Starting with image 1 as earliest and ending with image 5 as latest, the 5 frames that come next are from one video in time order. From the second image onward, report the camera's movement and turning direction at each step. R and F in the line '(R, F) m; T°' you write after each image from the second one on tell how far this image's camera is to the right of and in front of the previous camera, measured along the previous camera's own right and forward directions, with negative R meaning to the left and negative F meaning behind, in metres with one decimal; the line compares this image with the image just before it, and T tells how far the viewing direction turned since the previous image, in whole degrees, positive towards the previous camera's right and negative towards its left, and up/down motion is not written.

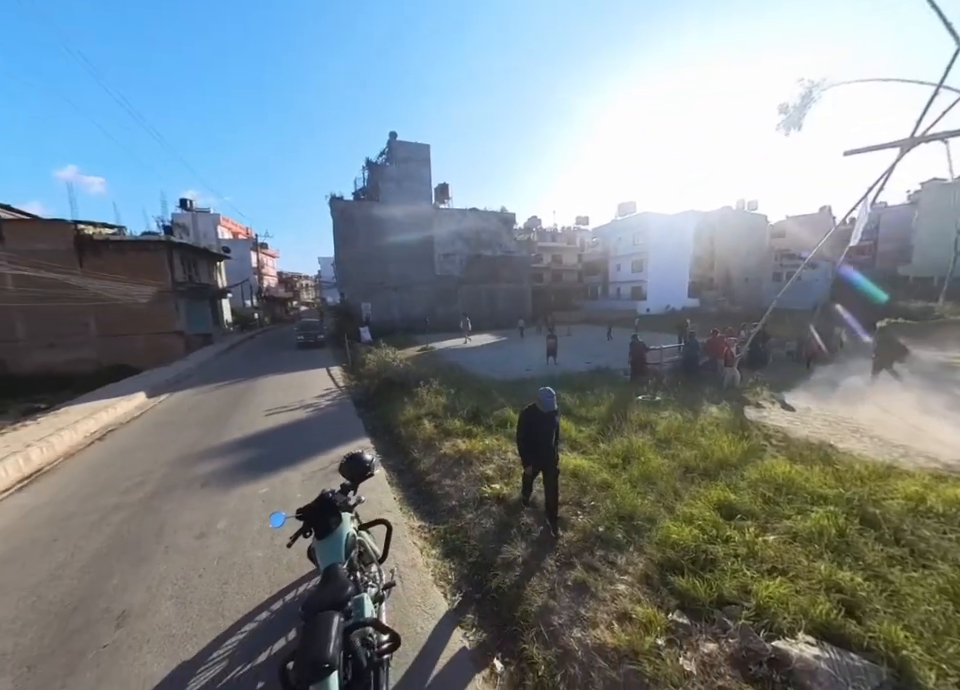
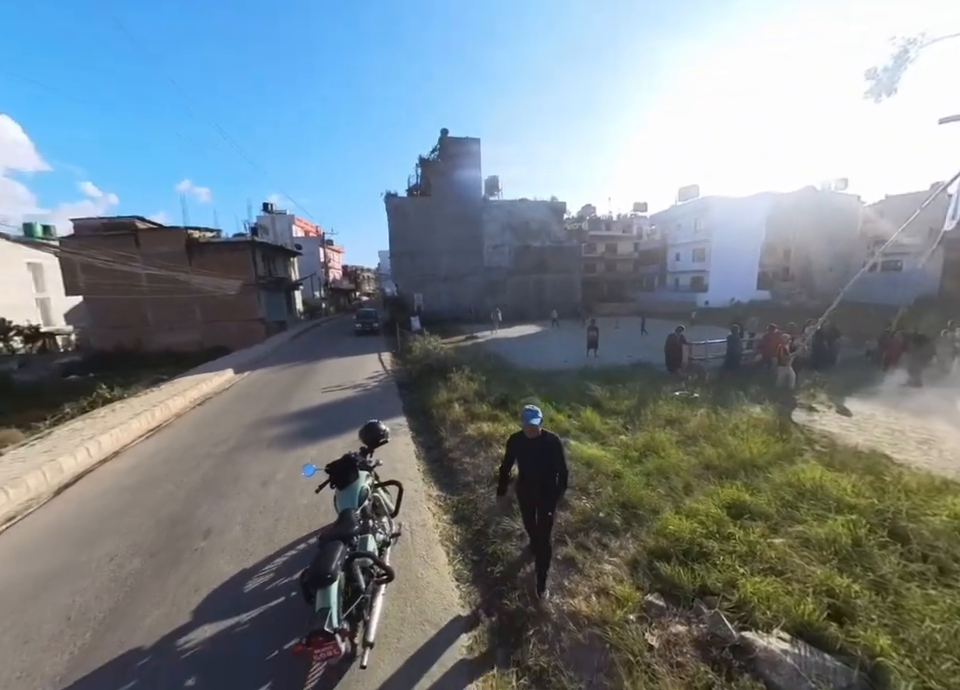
(+0.6, -0.3) m; -10°
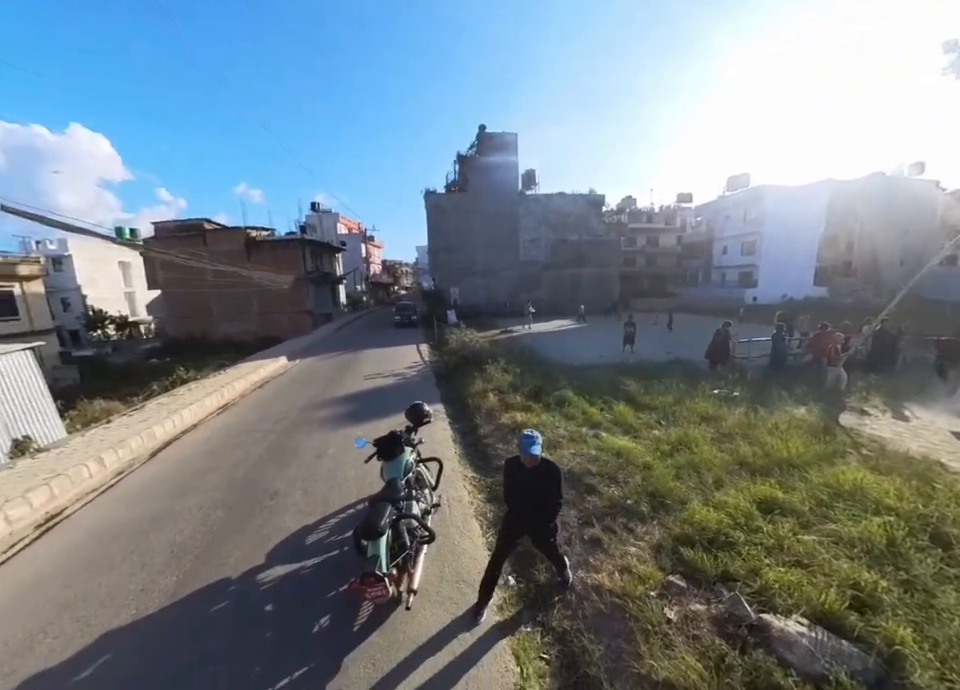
(0.0, -0.3) m; -6°
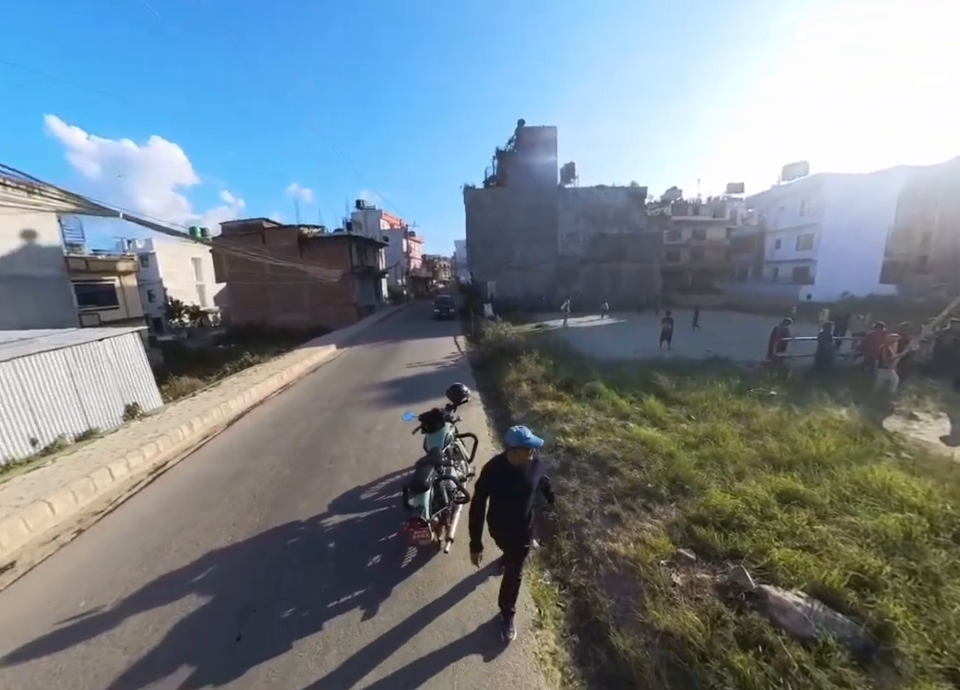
(0.0, -0.5) m; -6°
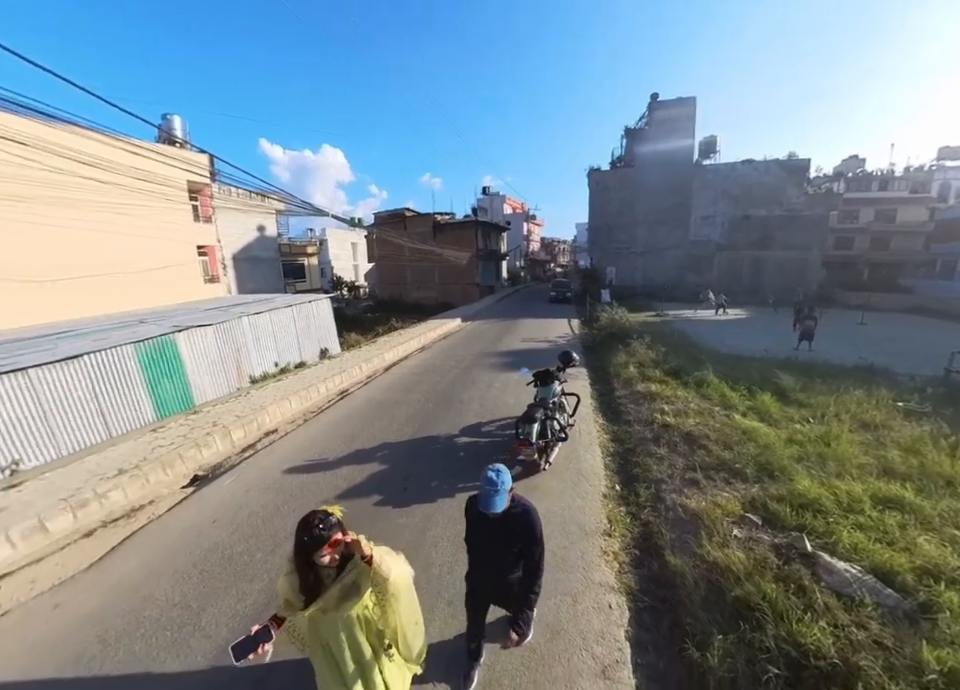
(+0.2, -1.1) m; -18°
